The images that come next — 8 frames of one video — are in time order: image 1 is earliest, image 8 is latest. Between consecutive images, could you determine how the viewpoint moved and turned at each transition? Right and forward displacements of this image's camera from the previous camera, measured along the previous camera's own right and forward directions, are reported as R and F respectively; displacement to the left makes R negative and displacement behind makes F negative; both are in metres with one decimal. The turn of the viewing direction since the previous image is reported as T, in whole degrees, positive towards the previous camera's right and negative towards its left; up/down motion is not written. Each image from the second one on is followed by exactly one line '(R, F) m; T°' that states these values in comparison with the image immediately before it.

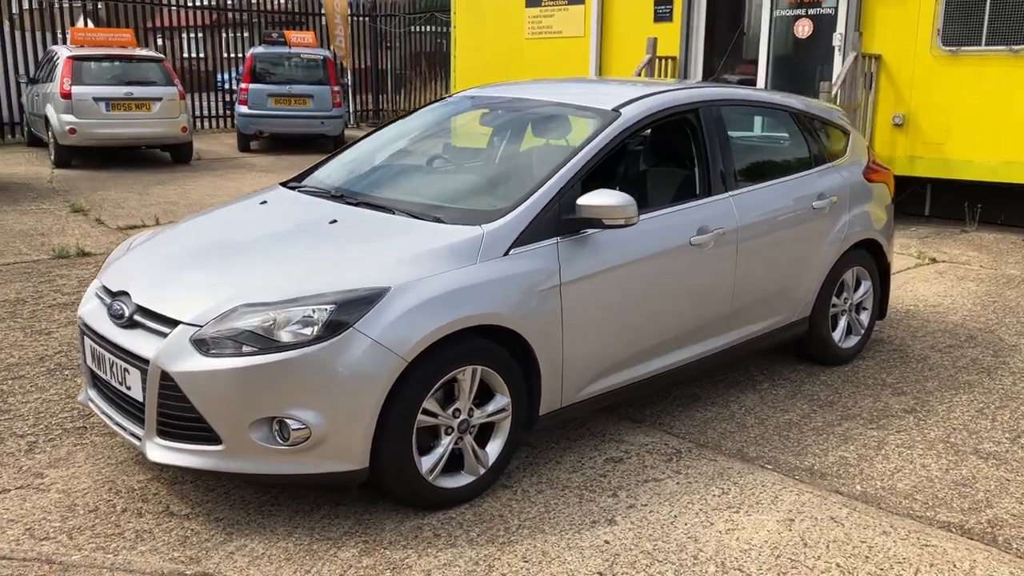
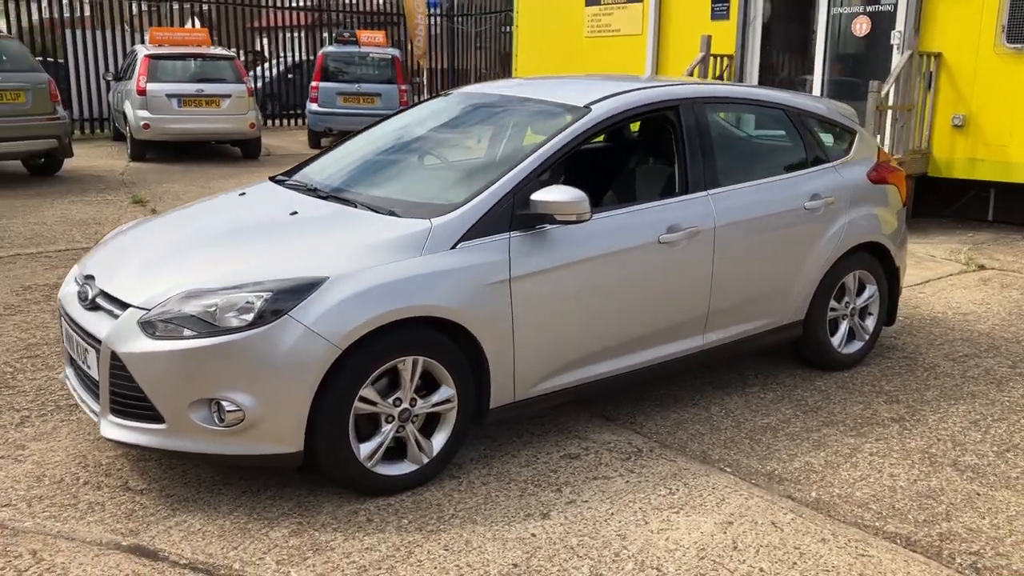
(+0.5, 0.0) m; -6°
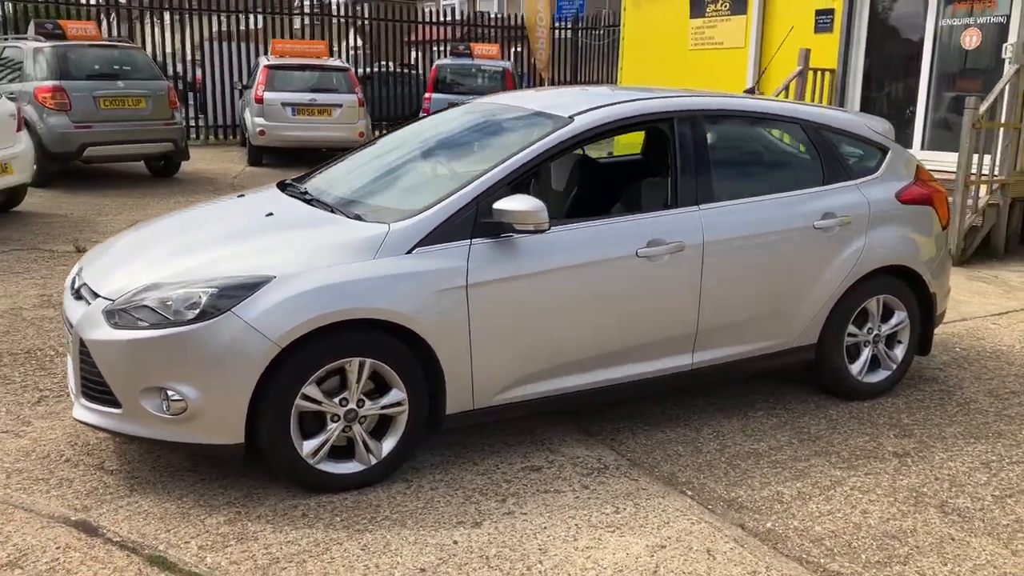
(+0.7, 0.0) m; -9°
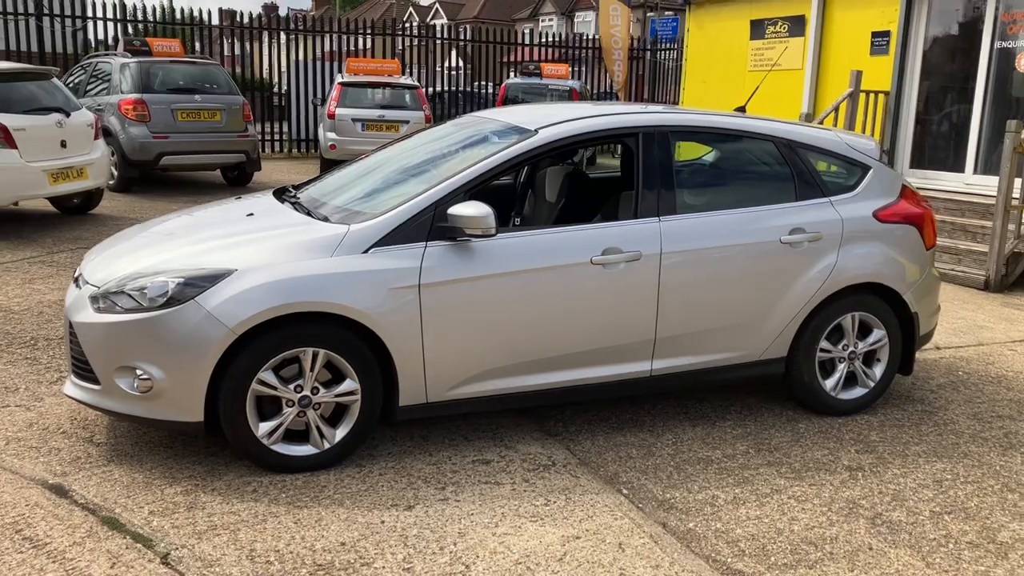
(+0.6, -0.2) m; -6°
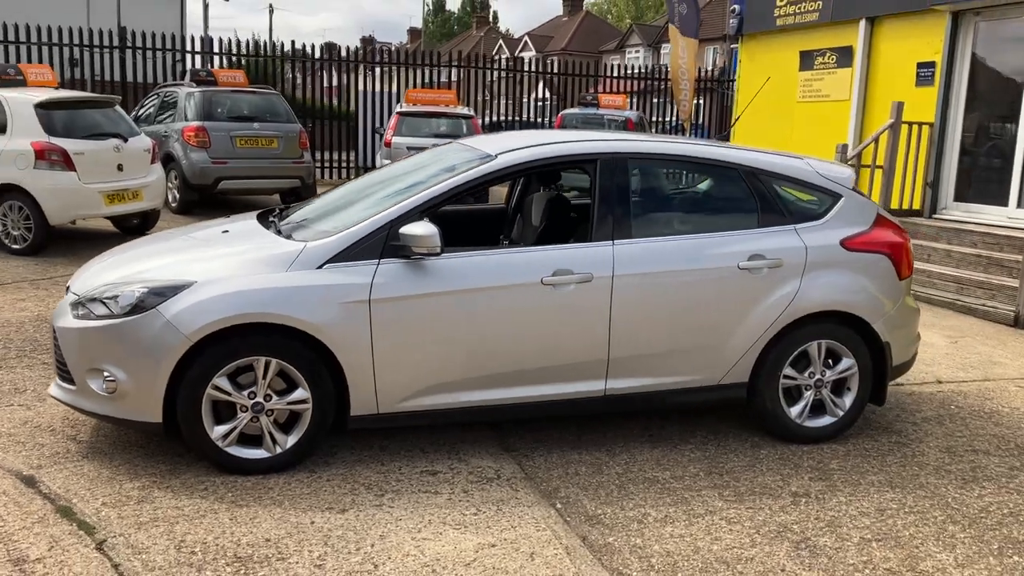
(+0.6, -0.1) m; -5°
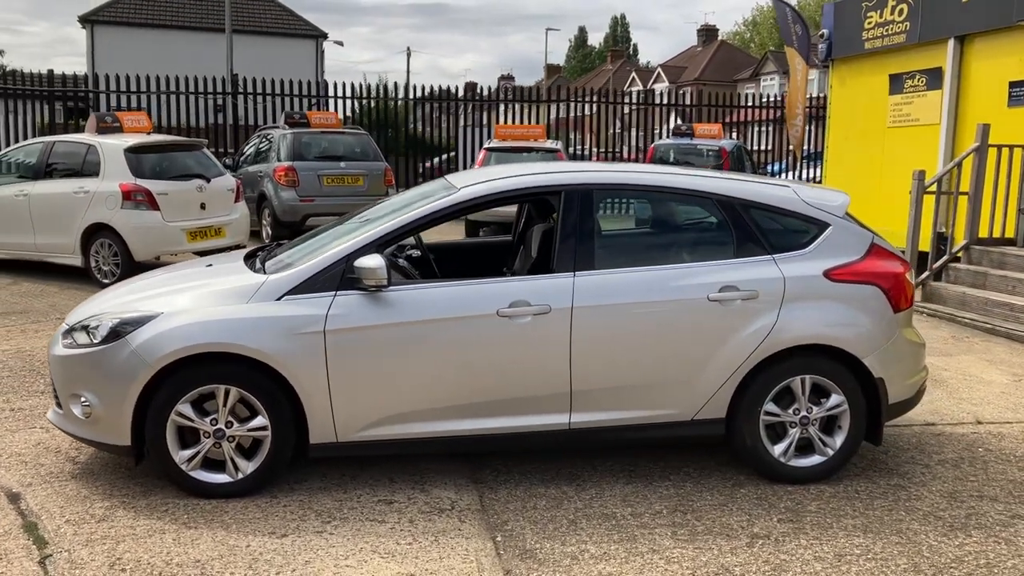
(+0.8, 0.0) m; -9°
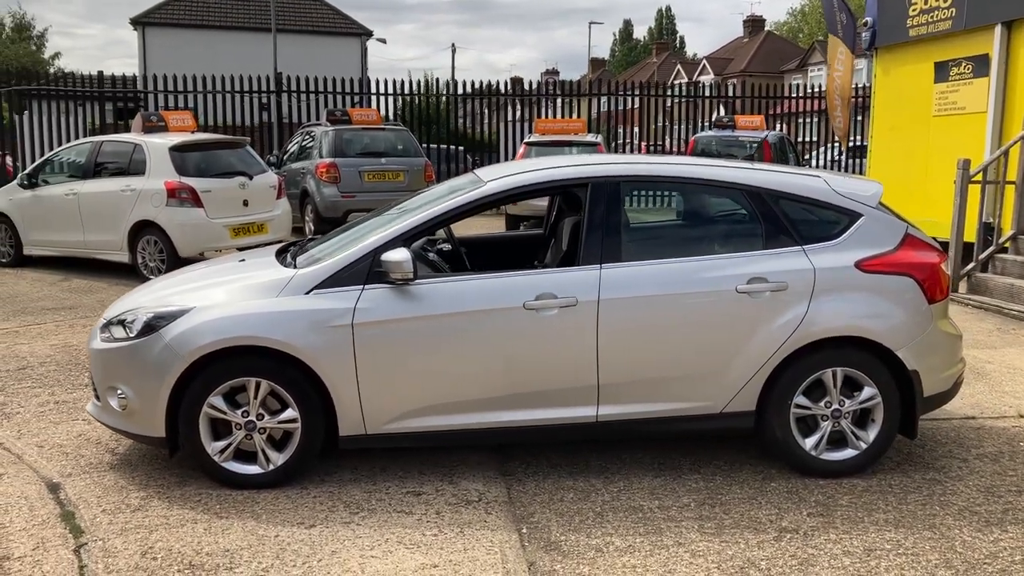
(+0.1, 0.0) m; -3°
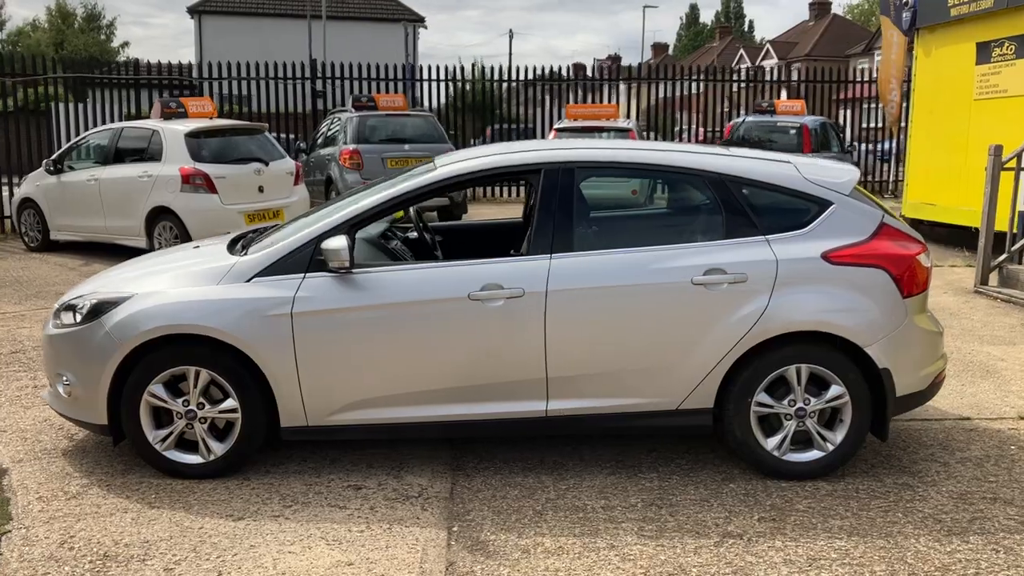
(+0.5, +0.2) m; -4°
